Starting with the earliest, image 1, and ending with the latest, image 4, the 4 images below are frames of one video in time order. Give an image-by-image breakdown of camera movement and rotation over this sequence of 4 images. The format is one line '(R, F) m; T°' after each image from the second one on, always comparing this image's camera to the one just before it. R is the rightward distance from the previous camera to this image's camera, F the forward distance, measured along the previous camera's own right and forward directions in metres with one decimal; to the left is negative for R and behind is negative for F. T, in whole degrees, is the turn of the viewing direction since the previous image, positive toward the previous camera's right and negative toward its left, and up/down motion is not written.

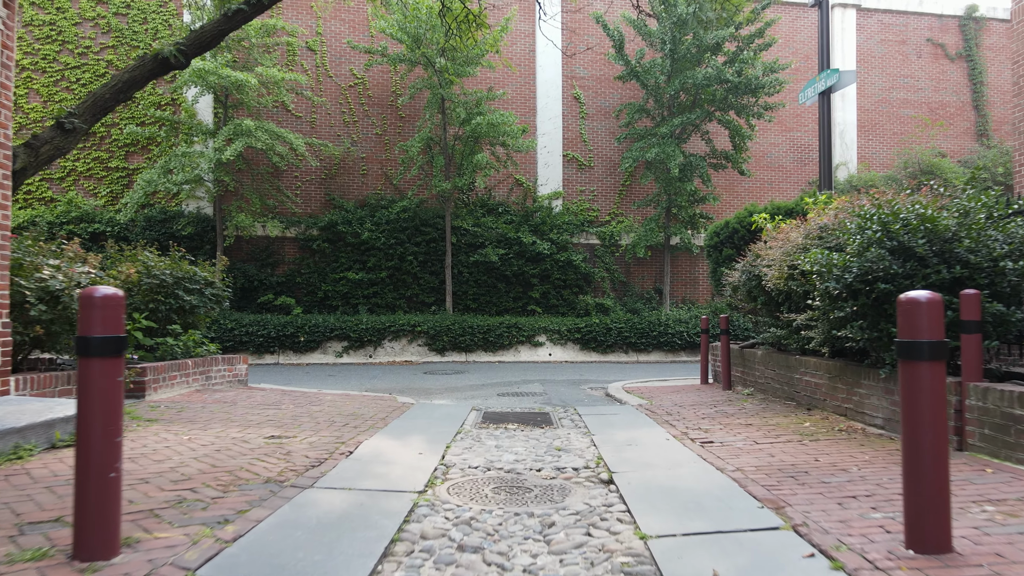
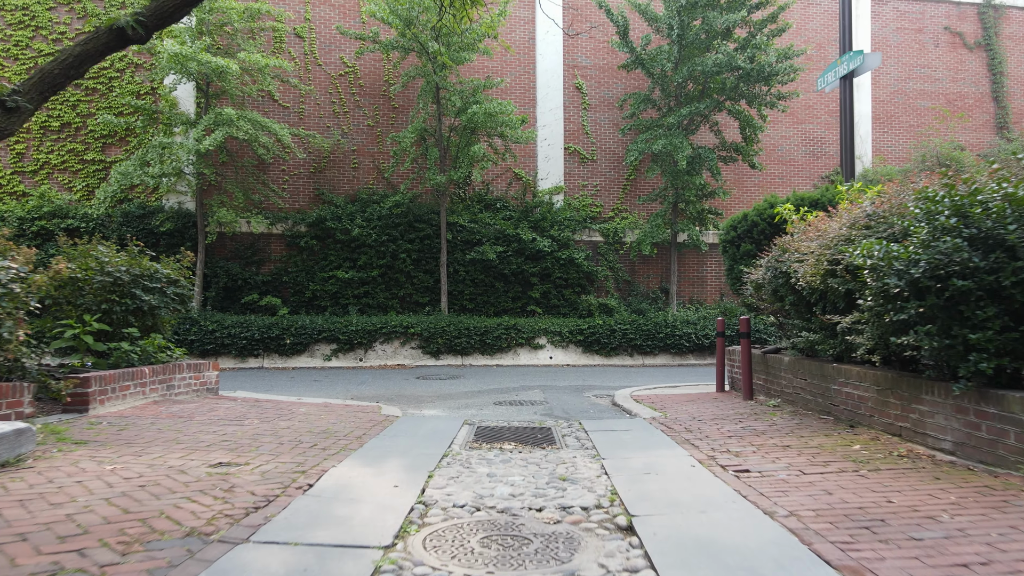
(0.0, +0.9) m; 0°
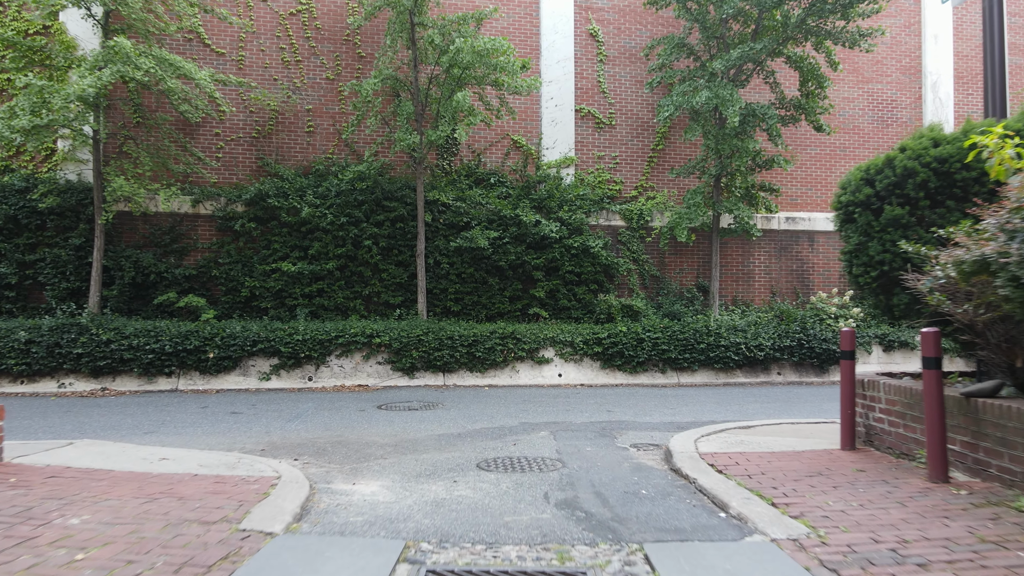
(0.0, +3.5) m; 0°
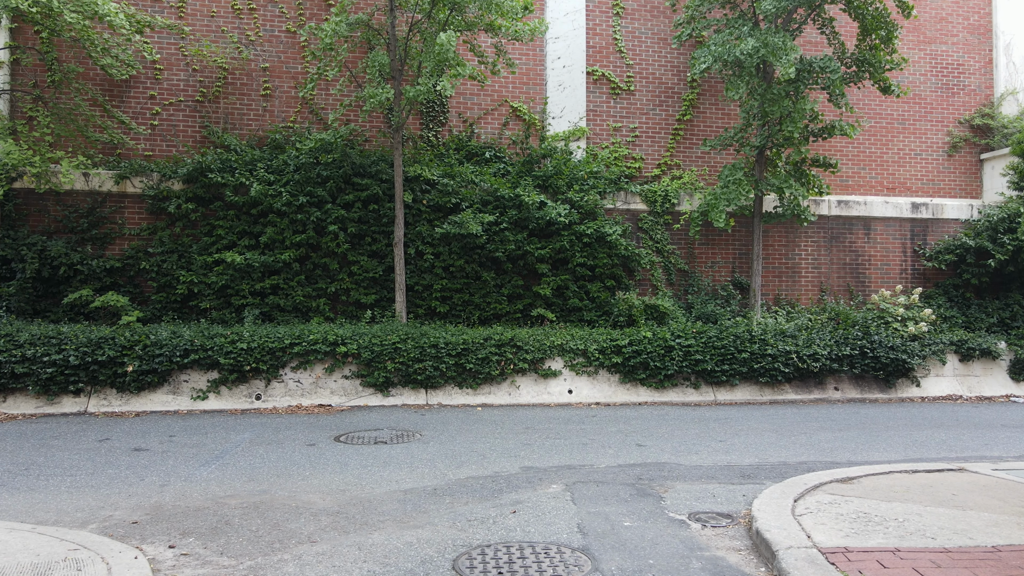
(0.0, +2.3) m; 0°
